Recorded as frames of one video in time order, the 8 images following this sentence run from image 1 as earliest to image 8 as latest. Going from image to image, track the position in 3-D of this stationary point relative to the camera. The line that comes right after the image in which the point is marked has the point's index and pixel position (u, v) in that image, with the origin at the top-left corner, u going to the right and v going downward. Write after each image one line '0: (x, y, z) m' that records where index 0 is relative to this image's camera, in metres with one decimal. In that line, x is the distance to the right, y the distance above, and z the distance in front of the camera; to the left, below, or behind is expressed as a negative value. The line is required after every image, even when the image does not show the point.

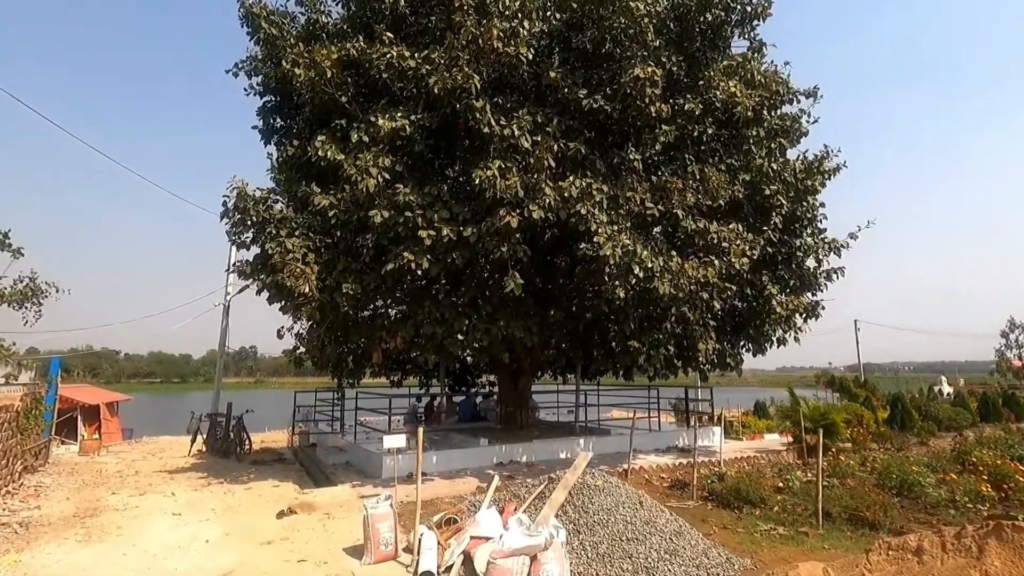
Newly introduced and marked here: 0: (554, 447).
0: (+1.0, -3.9, +12.9) m
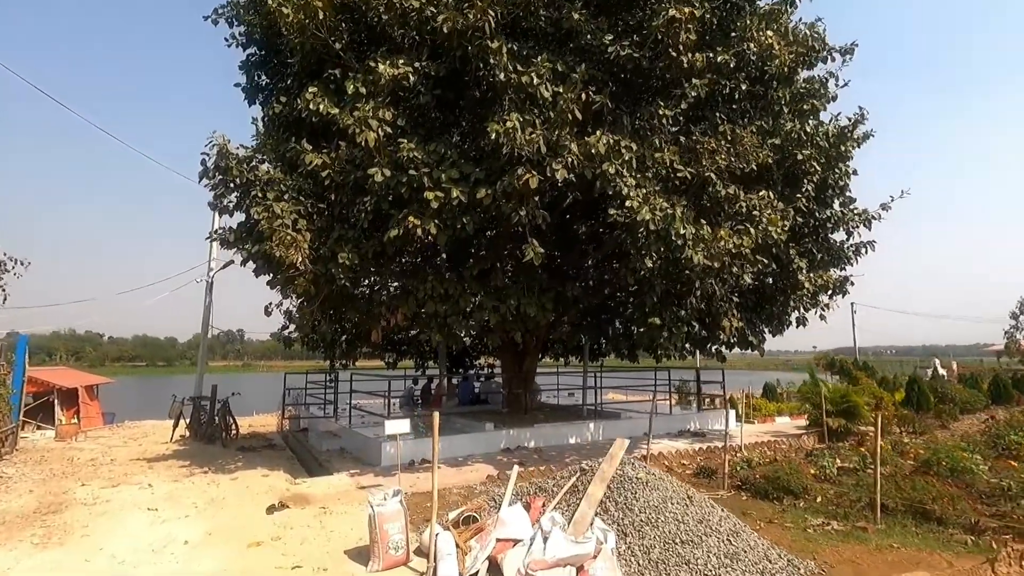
0: (+1.2, -3.3, +12.2) m
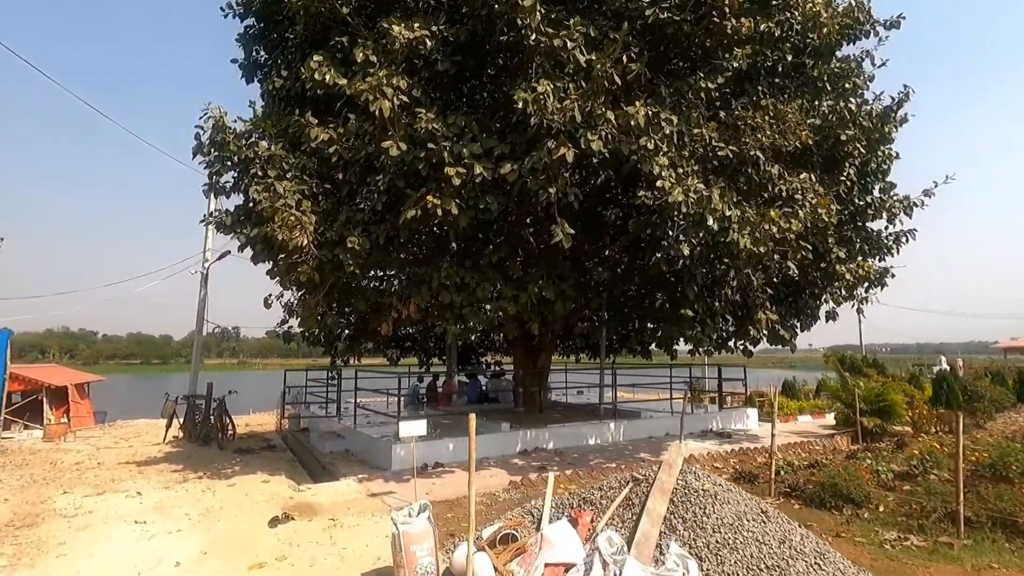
0: (+1.5, -3.1, +11.4) m
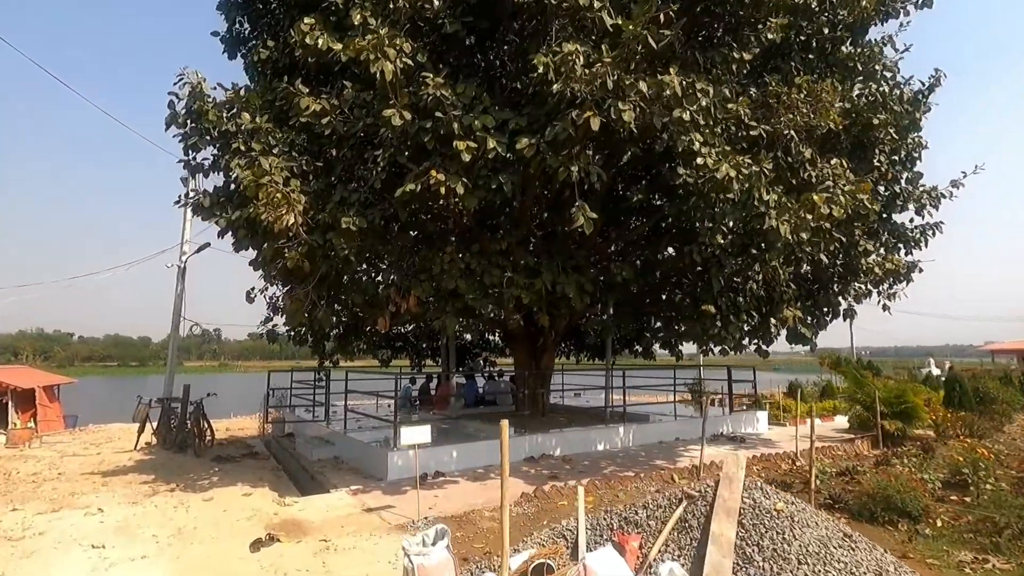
0: (+1.6, -3.0, +10.7) m
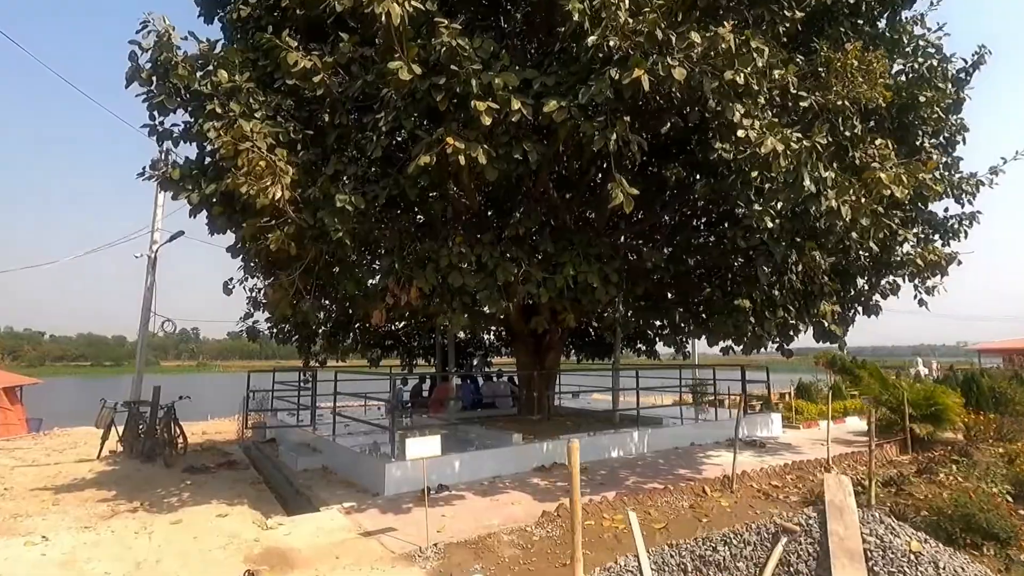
0: (+1.7, -2.9, +9.8) m
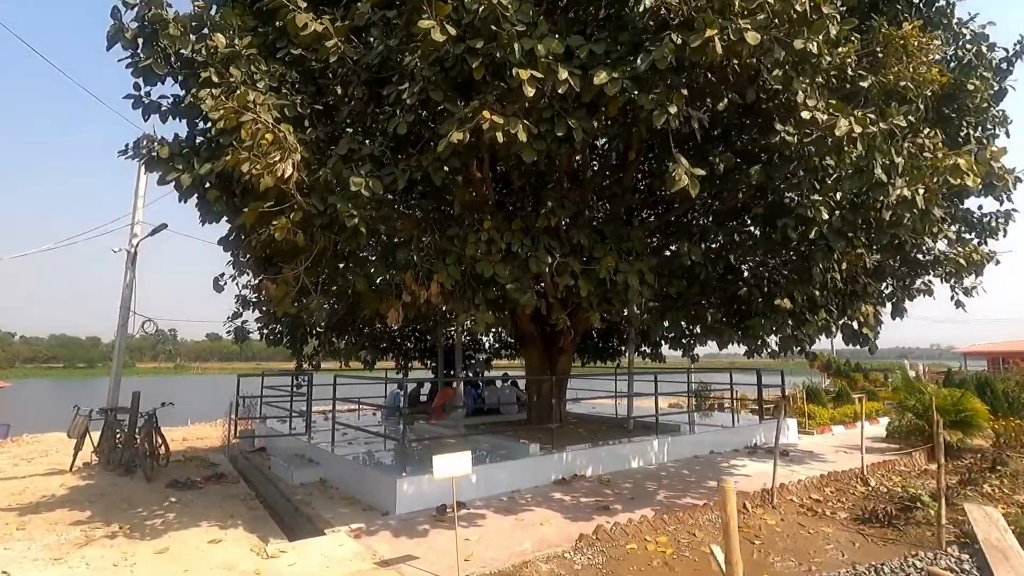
0: (+2.0, -2.9, +9.2) m
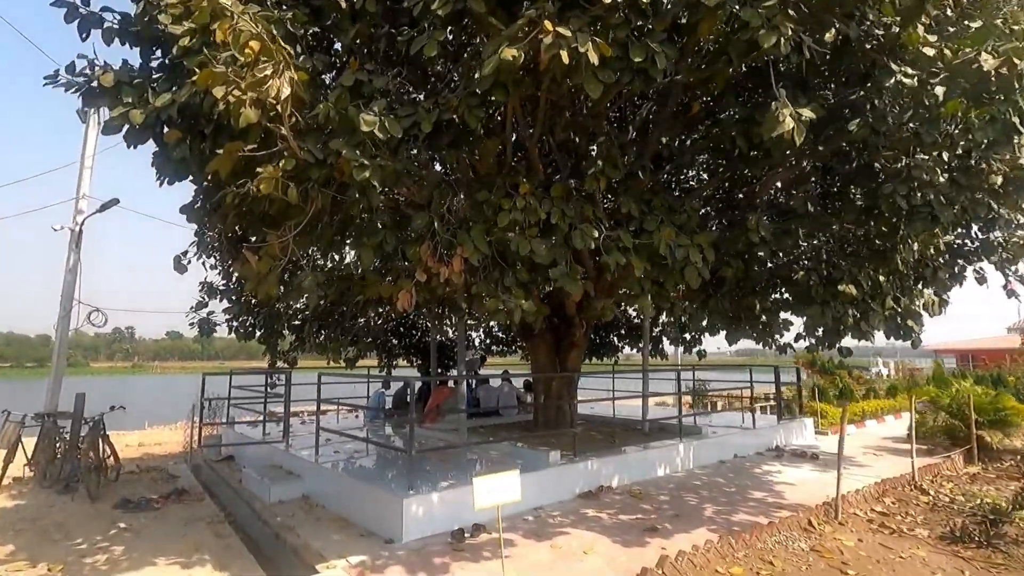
0: (+2.2, -2.7, +8.2) m
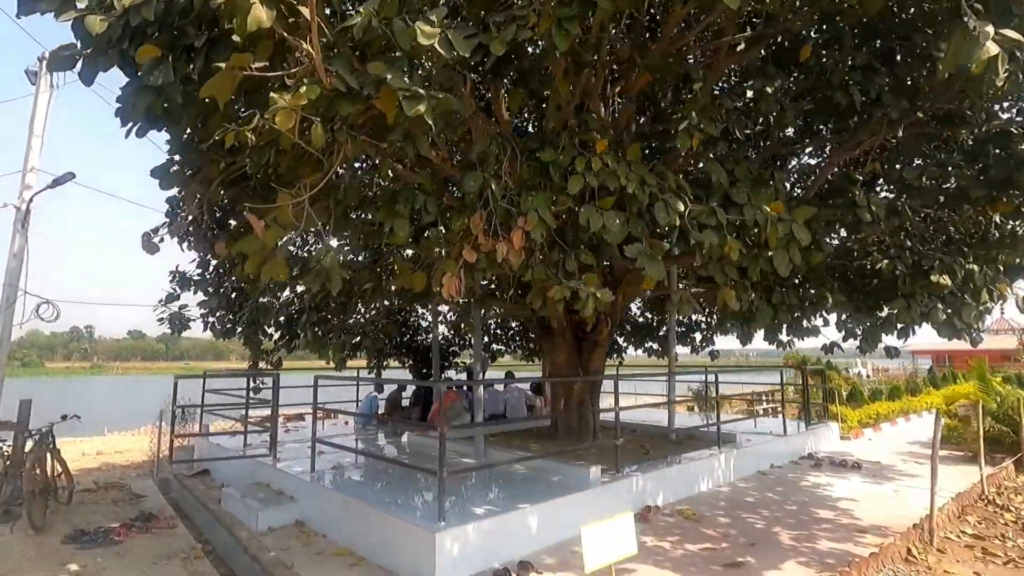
0: (+2.5, -2.5, +7.3) m
